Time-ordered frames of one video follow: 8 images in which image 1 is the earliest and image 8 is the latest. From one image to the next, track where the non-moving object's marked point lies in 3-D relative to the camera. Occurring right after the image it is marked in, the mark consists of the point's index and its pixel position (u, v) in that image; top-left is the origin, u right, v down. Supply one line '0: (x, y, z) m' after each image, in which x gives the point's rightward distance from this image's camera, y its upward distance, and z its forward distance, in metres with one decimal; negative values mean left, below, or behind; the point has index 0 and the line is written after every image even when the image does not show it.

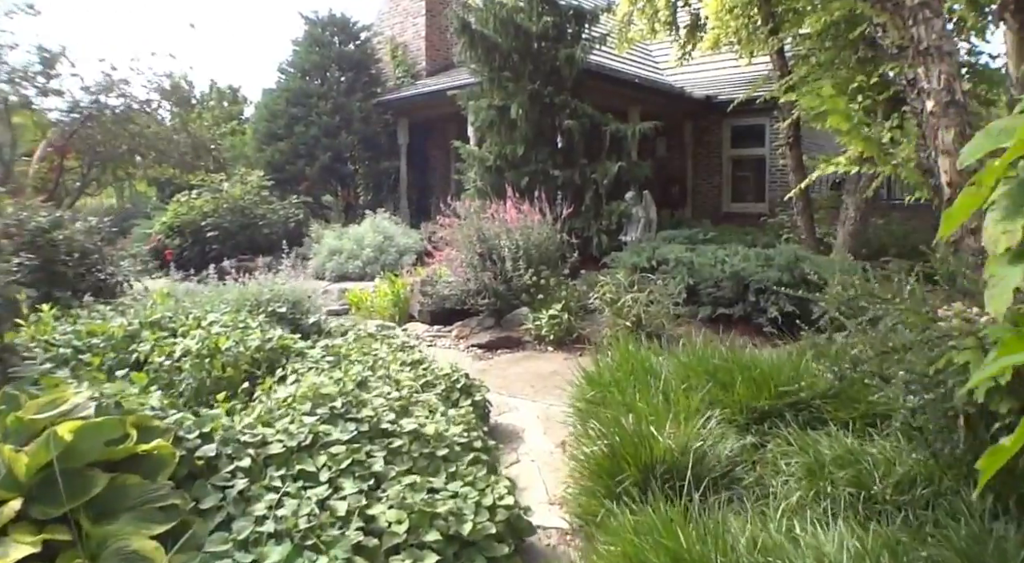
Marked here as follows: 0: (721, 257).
0: (+1.9, +0.2, +6.0) m
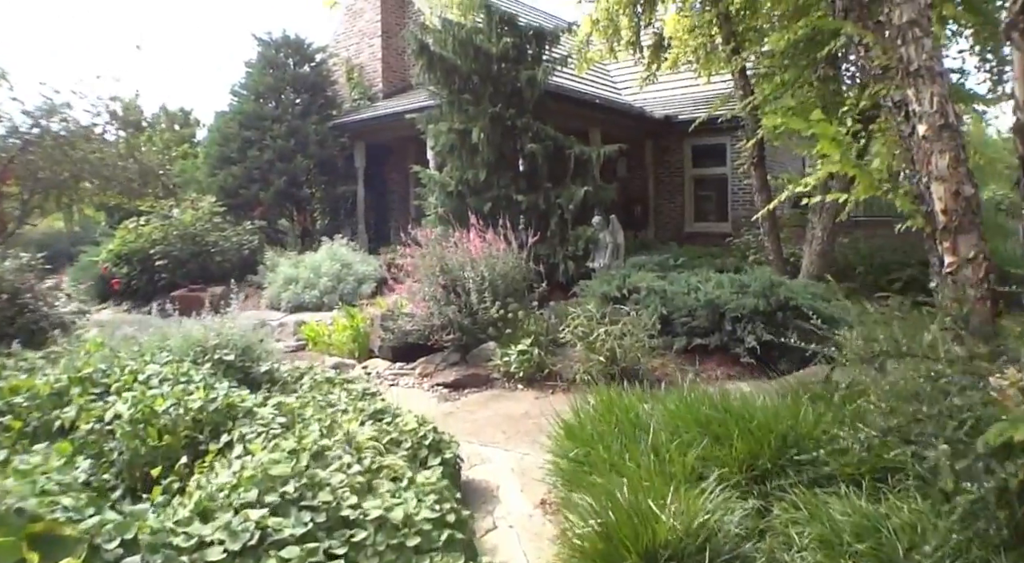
0: (+1.6, -0.1, +5.9) m
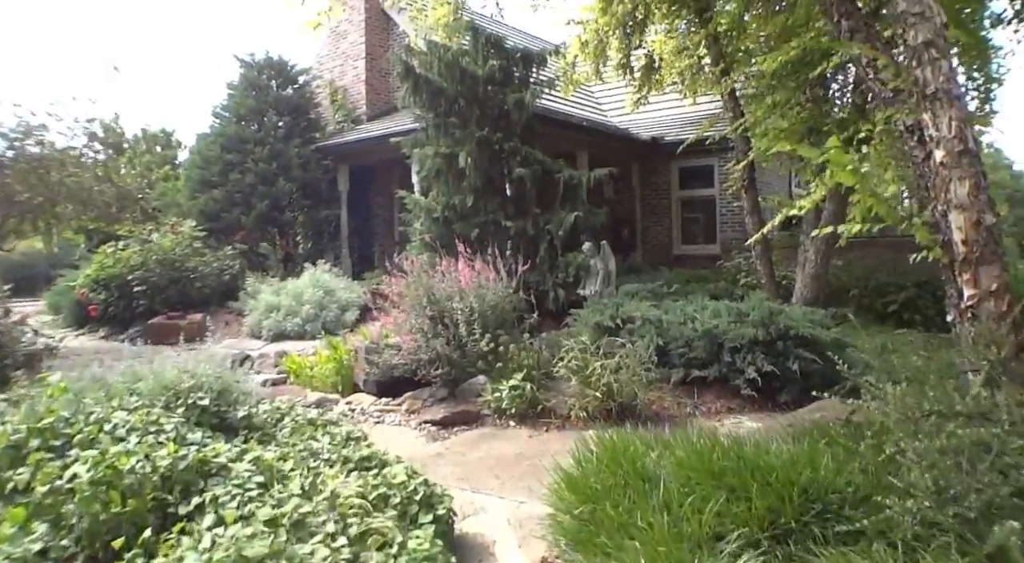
0: (+1.5, -0.3, +5.7) m
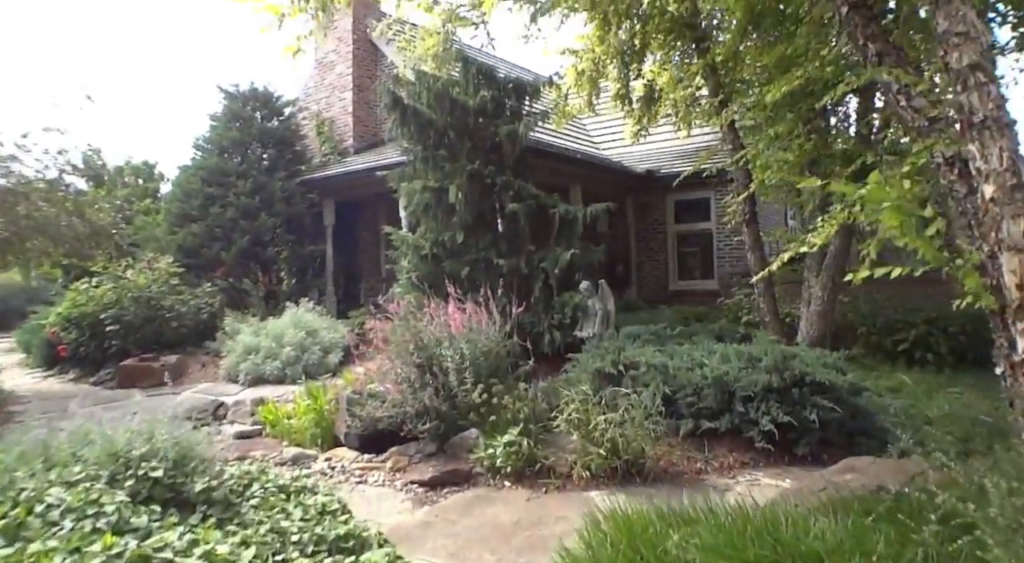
0: (+1.5, -0.6, +5.3) m
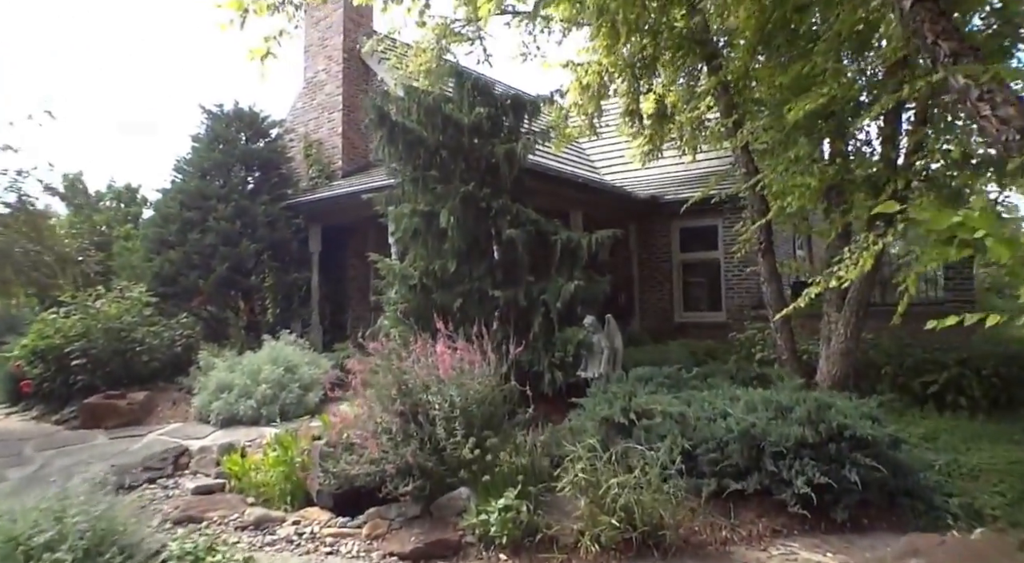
0: (+1.5, -0.9, +4.6) m
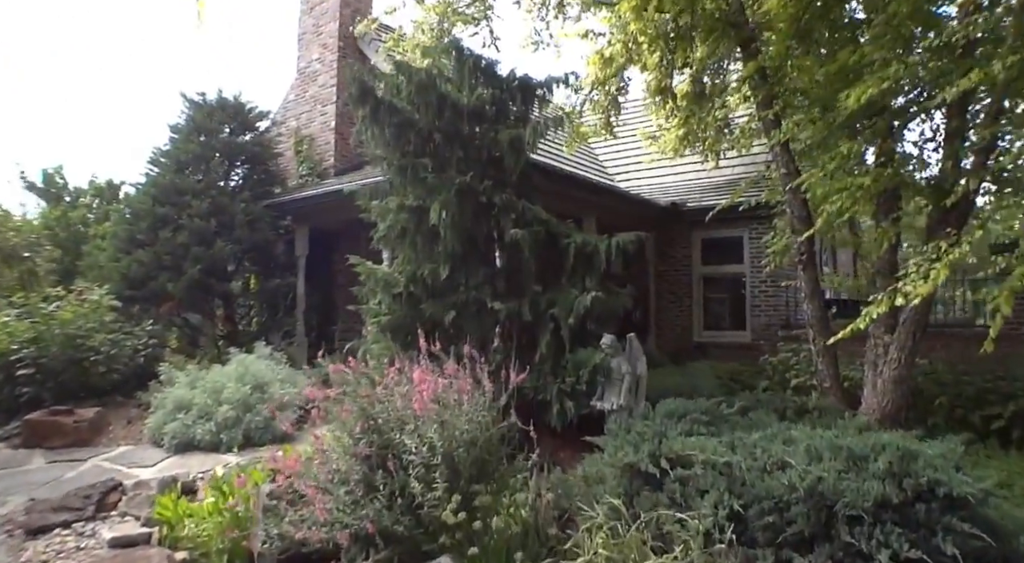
0: (+1.4, -1.0, +3.7) m
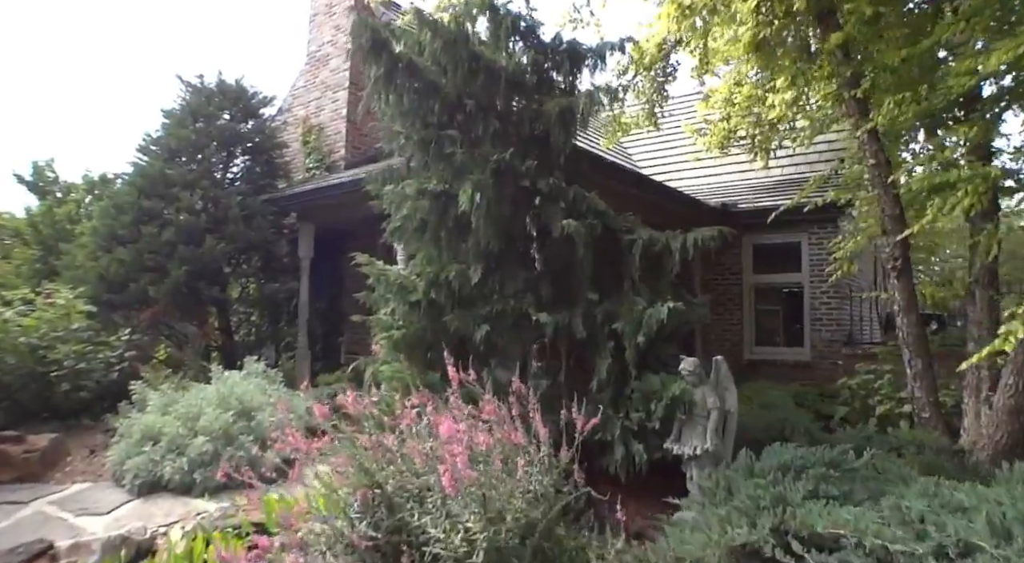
0: (+1.7, -1.0, +2.5) m
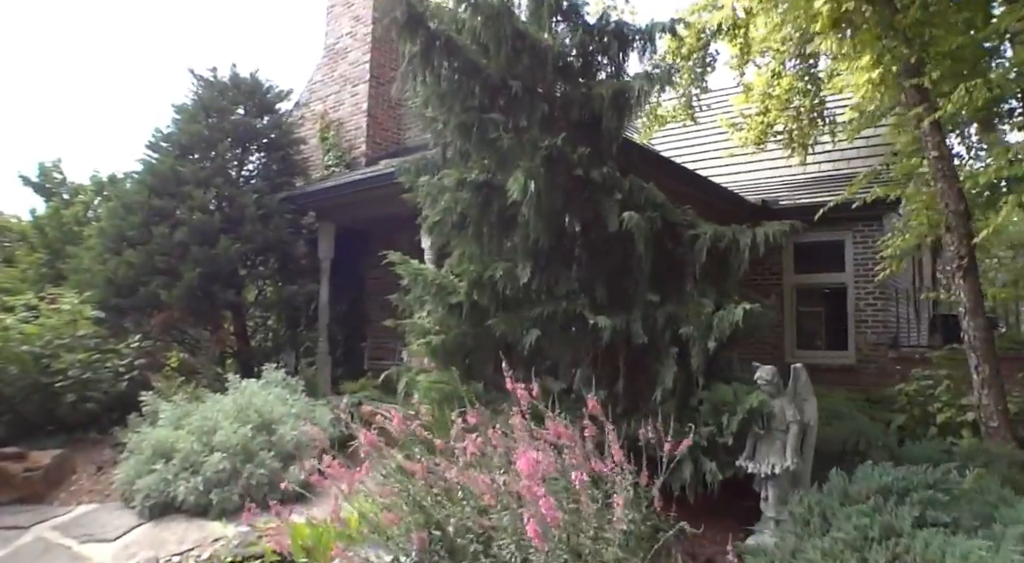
0: (+2.0, -1.0, +2.1) m
